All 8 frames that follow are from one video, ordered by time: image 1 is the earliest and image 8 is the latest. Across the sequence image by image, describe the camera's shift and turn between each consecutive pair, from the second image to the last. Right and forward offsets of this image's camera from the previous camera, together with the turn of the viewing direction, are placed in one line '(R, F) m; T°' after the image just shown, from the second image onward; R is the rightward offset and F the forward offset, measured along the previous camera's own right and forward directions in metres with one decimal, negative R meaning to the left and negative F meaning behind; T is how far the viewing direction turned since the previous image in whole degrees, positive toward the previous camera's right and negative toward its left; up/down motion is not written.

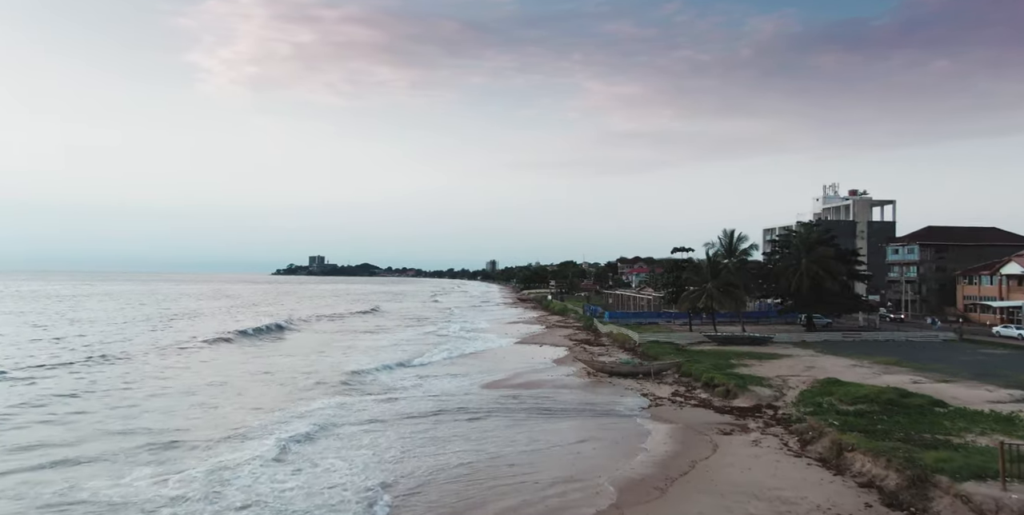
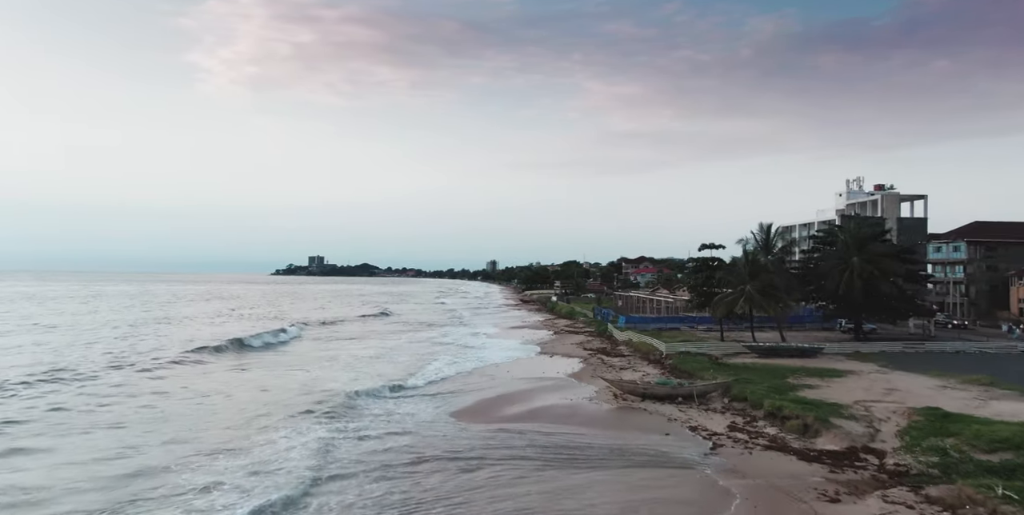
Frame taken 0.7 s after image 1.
(-0.3, +5.0) m; 0°
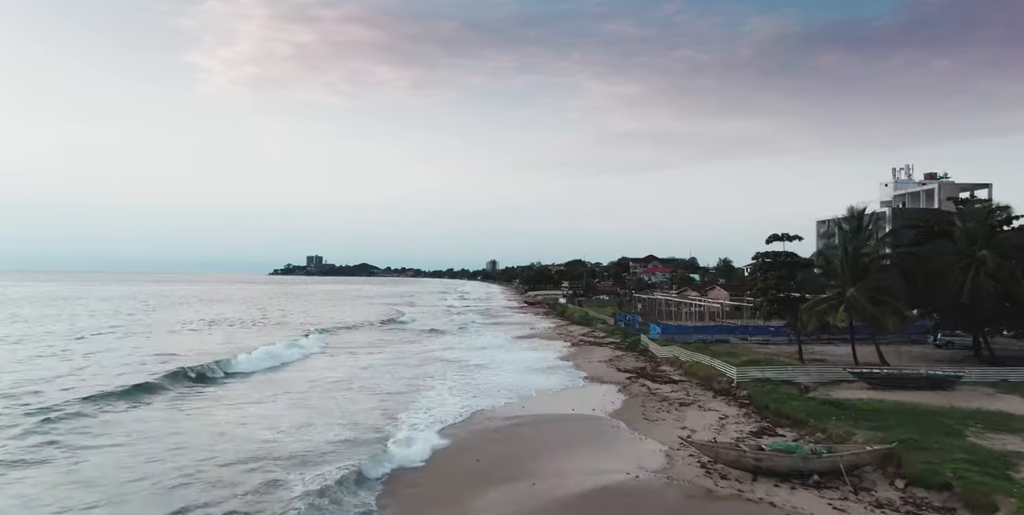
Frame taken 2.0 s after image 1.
(-0.5, +8.5) m; 0°
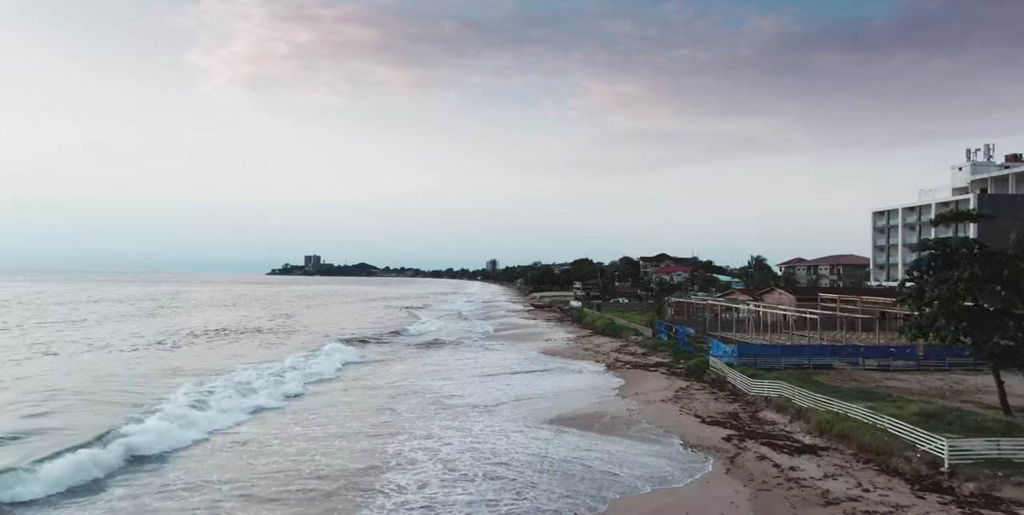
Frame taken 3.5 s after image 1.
(-0.7, +10.4) m; 0°
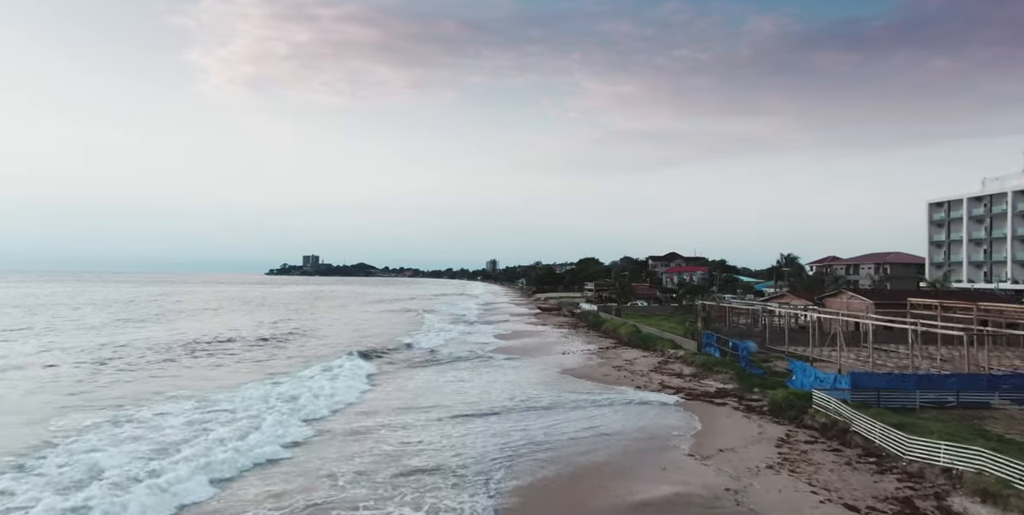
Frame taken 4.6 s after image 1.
(-0.6, +8.0) m; 0°
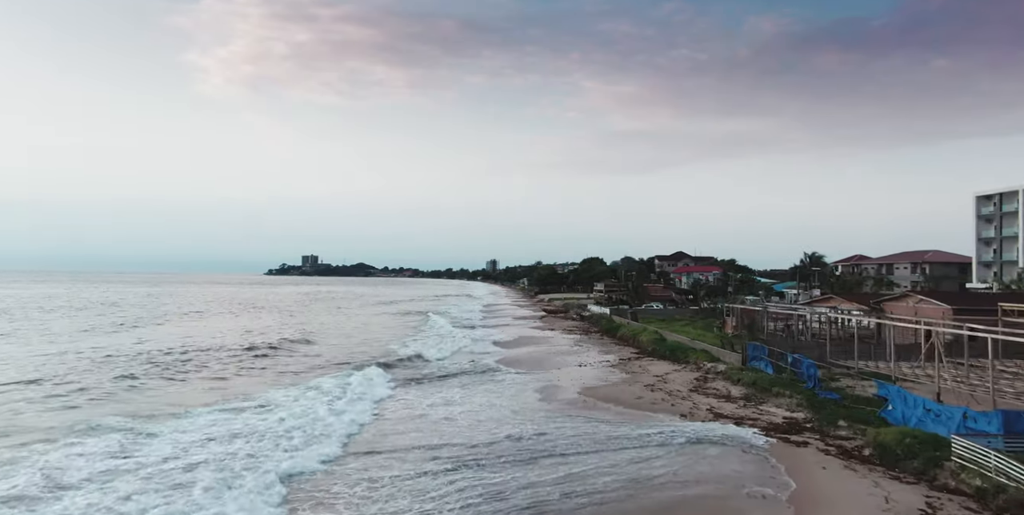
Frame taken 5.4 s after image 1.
(-0.4, +5.4) m; 0°
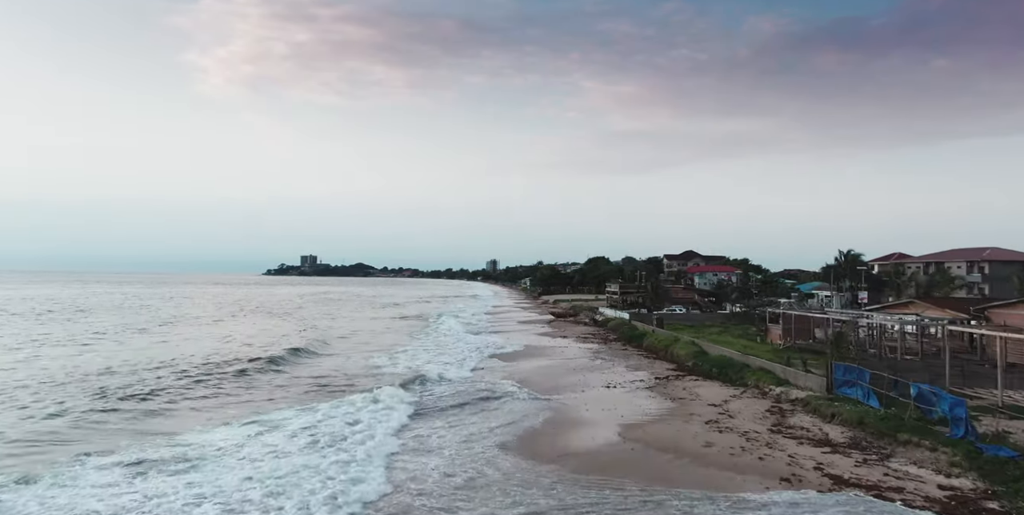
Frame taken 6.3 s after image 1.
(-0.5, +6.7) m; 0°
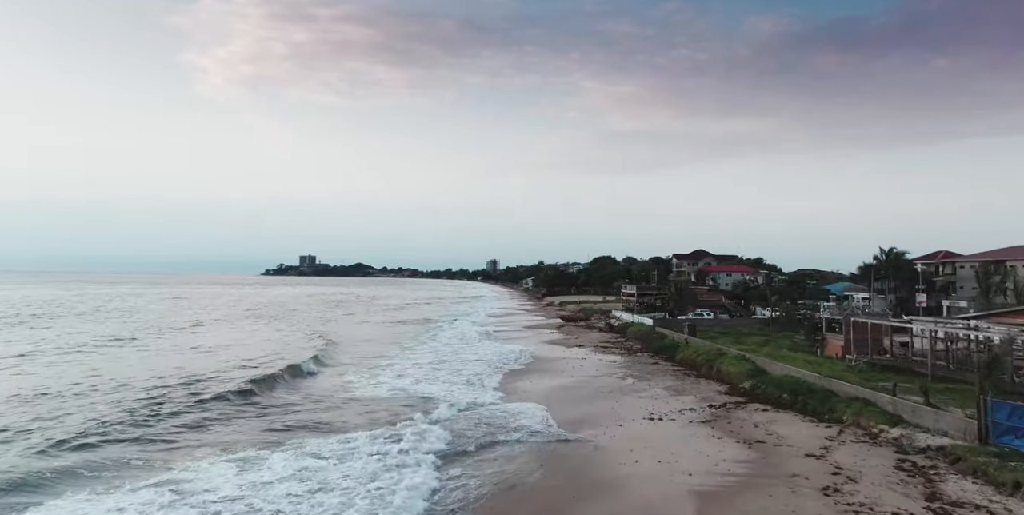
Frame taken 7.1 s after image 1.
(-0.4, +6.6) m; 0°
